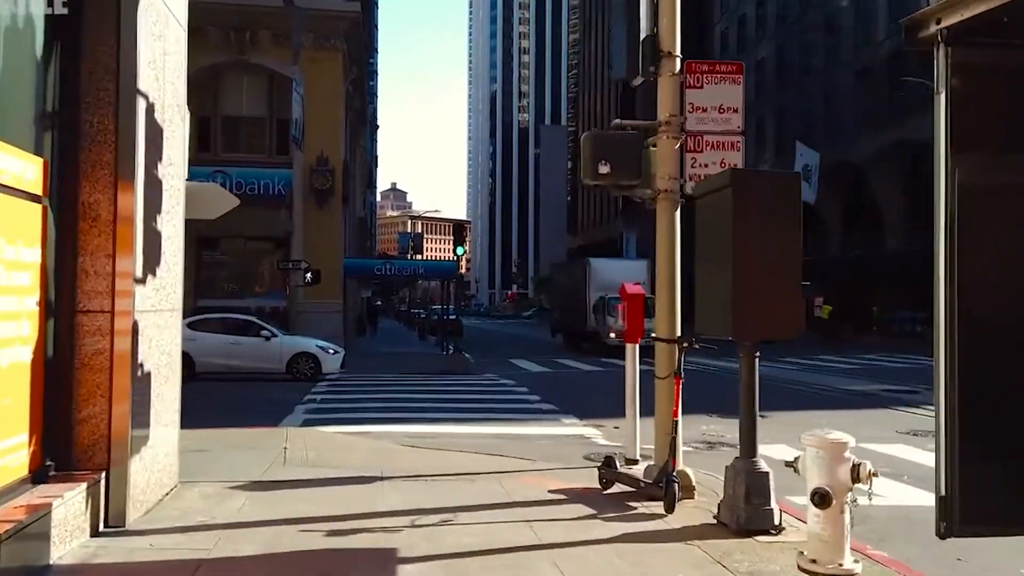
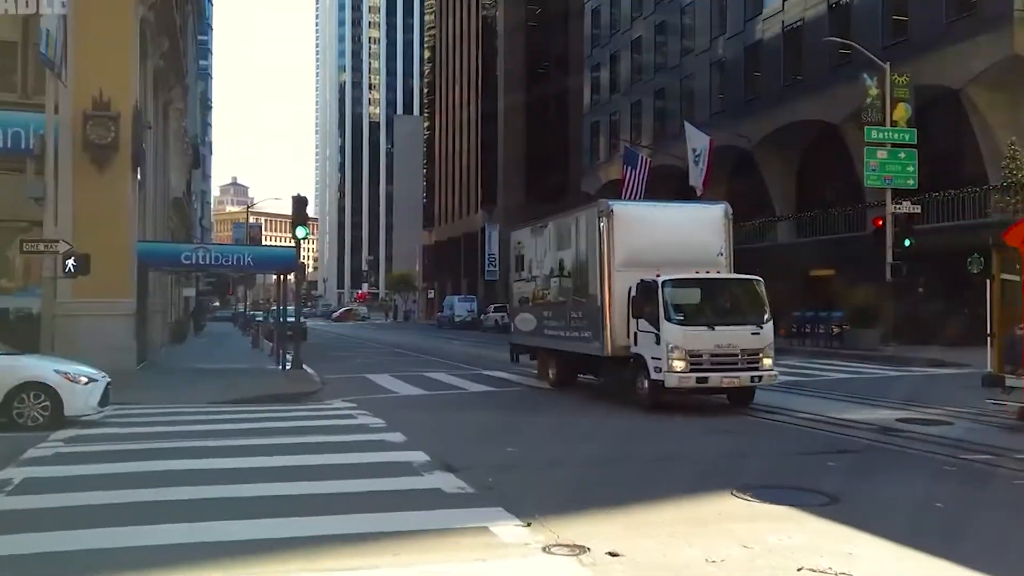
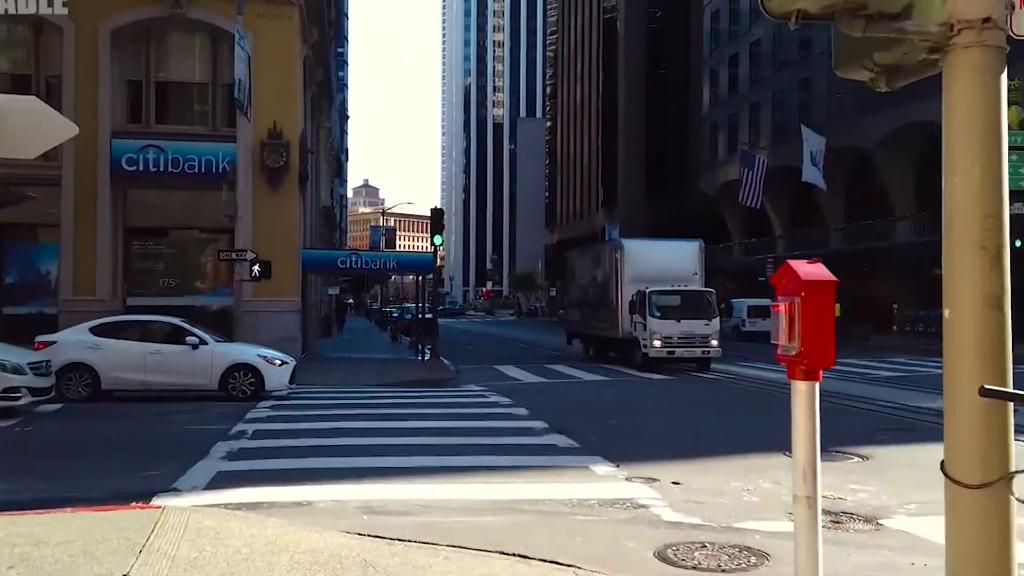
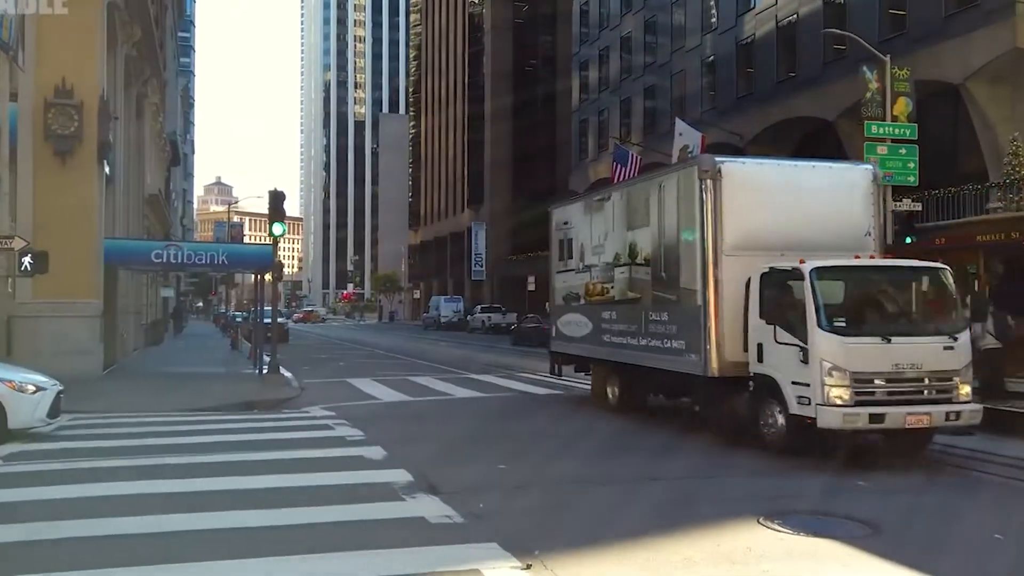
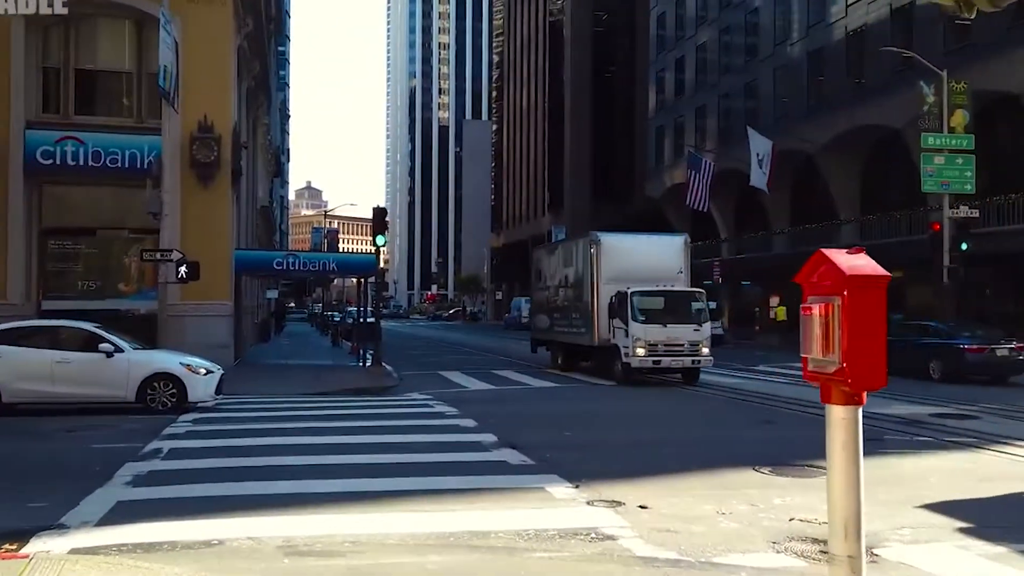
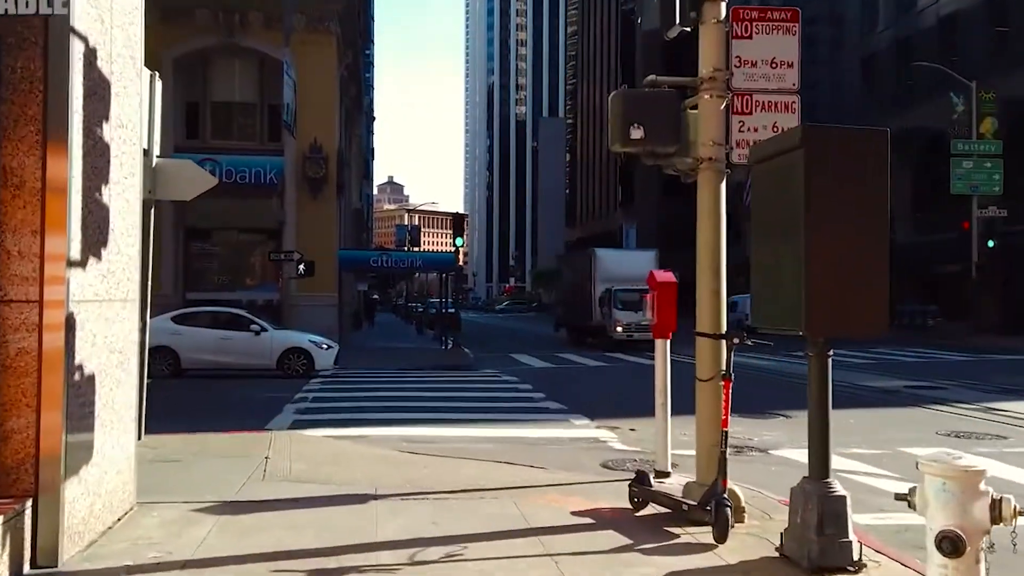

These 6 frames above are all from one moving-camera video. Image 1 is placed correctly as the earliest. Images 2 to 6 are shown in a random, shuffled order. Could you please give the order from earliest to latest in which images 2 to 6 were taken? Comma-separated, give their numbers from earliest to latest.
6, 3, 5, 2, 4
